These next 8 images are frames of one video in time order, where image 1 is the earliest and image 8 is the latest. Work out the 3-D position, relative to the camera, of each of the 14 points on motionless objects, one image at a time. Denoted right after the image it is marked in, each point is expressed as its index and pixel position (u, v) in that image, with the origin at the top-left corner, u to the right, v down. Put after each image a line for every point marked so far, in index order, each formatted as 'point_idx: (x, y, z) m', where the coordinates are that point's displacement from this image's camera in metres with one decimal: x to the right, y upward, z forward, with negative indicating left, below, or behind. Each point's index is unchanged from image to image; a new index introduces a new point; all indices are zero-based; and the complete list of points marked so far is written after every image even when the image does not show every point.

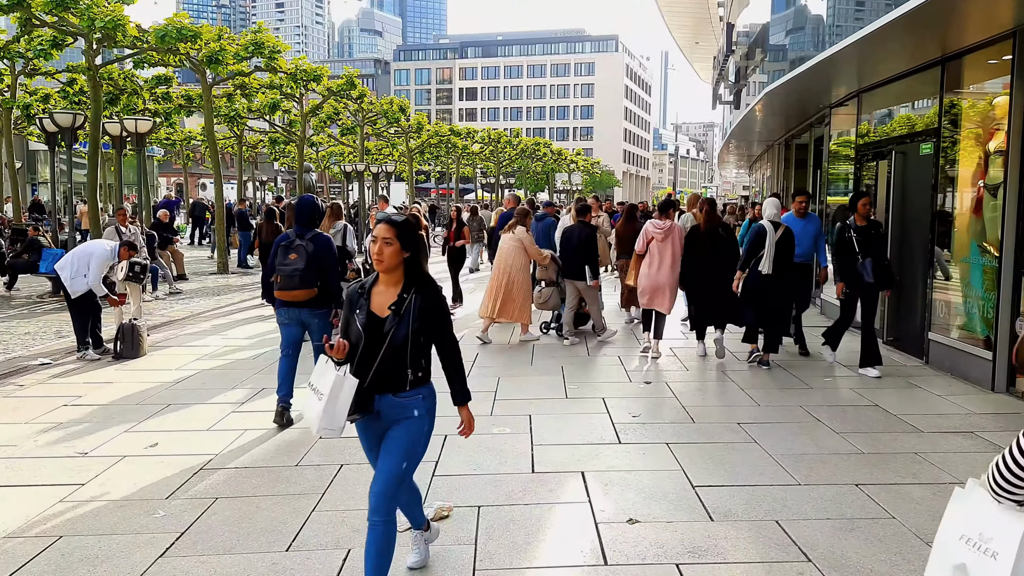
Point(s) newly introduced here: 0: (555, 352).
0: (+0.5, -0.7, +8.7) m
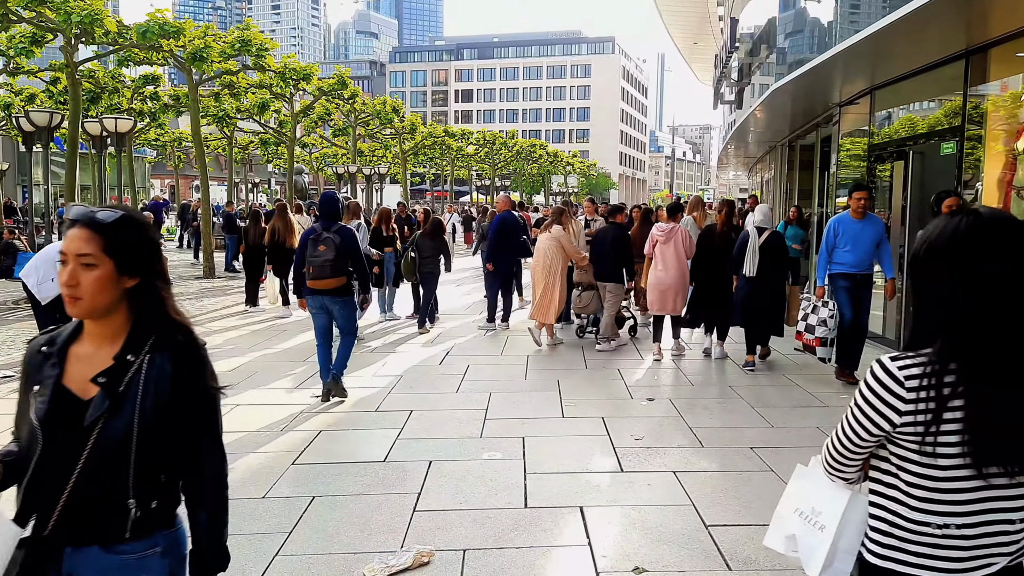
0: (+0.4, -0.8, +8.2) m
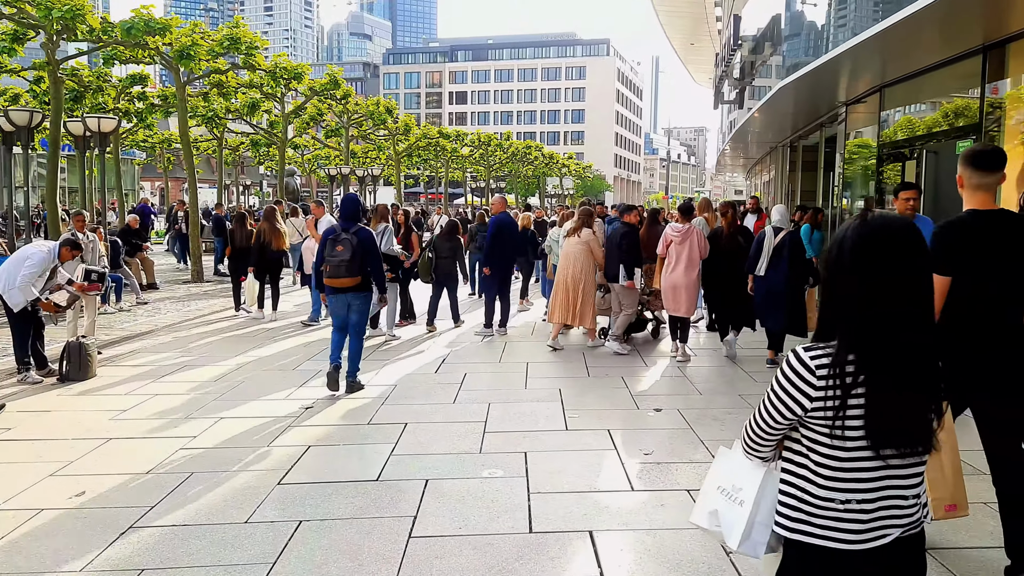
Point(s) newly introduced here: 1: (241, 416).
0: (+0.4, -0.8, +7.9) m
1: (-2.3, -1.1, +6.4) m
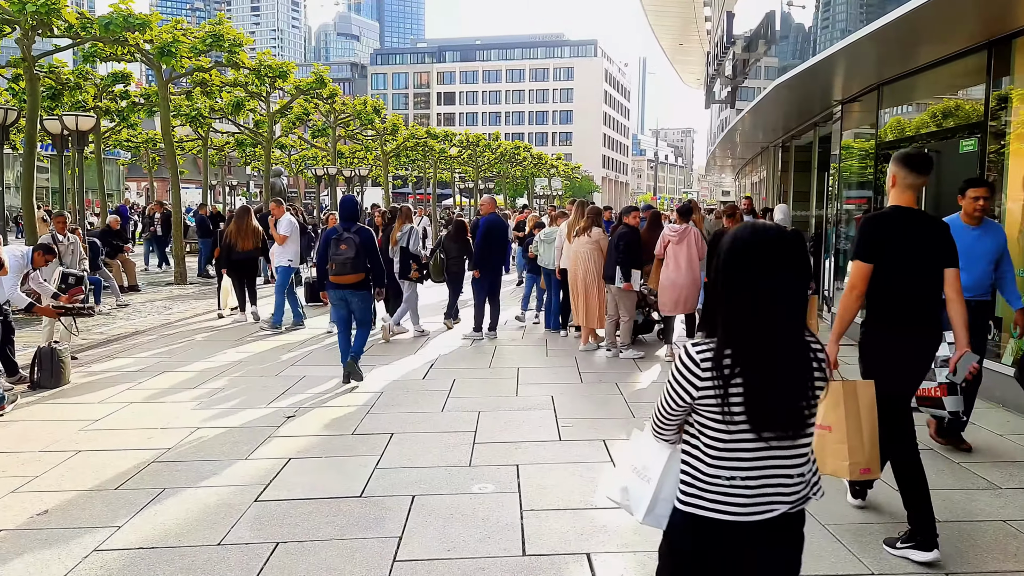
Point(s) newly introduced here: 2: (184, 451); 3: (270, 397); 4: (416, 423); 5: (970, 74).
0: (+0.3, -0.9, +7.6) m
1: (-2.3, -1.1, +6.1) m
2: (-2.4, -1.2, +5.6) m
3: (-2.2, -1.0, +7.0) m
4: (-0.8, -1.1, +6.1) m
5: (+4.8, +2.3, +8.2) m
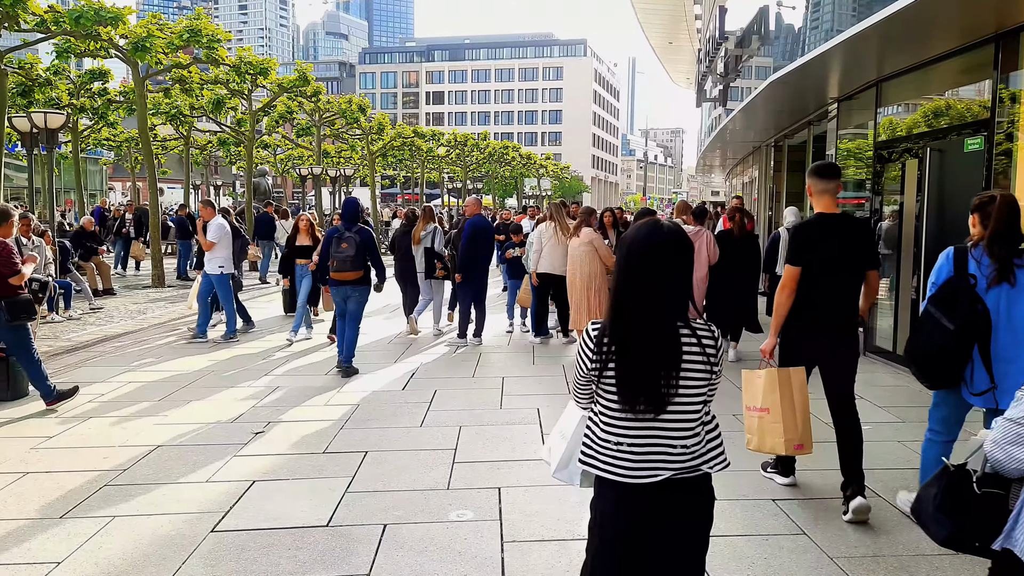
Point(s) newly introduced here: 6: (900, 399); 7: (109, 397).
0: (+0.2, -0.9, +7.2) m
1: (-2.5, -1.2, +5.7) m
2: (-2.5, -1.2, +5.2) m
3: (-2.3, -1.0, +6.6) m
4: (-0.9, -1.1, +5.7) m
5: (+4.6, +2.2, +7.9) m
6: (+3.4, -1.0, +6.7) m
7: (-3.7, -1.0, +7.1) m
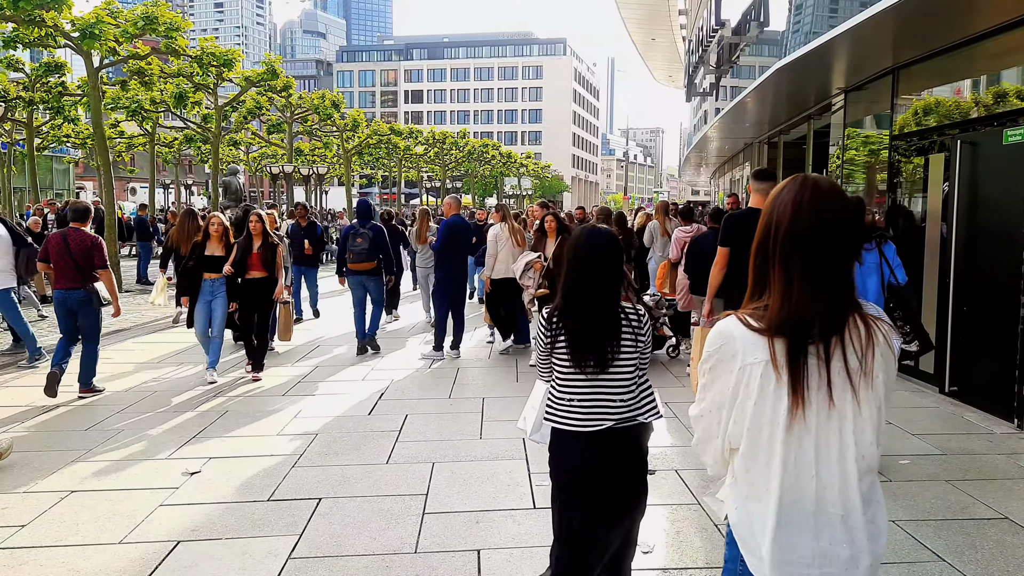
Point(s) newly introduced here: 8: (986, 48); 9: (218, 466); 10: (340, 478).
0: (0.0, -1.0, +6.4) m
1: (-2.6, -1.2, +4.8) m
2: (-2.6, -1.3, +4.3) m
3: (-2.5, -1.1, +5.7) m
4: (-1.0, -1.2, +4.8) m
5: (+4.5, +2.1, +7.1) m
6: (+3.2, -1.0, +5.9) m
7: (-3.8, -1.1, +6.1) m
8: (+4.5, +2.2, +6.6) m
9: (-2.0, -1.2, +5.2) m
10: (-1.1, -1.2, +4.9) m
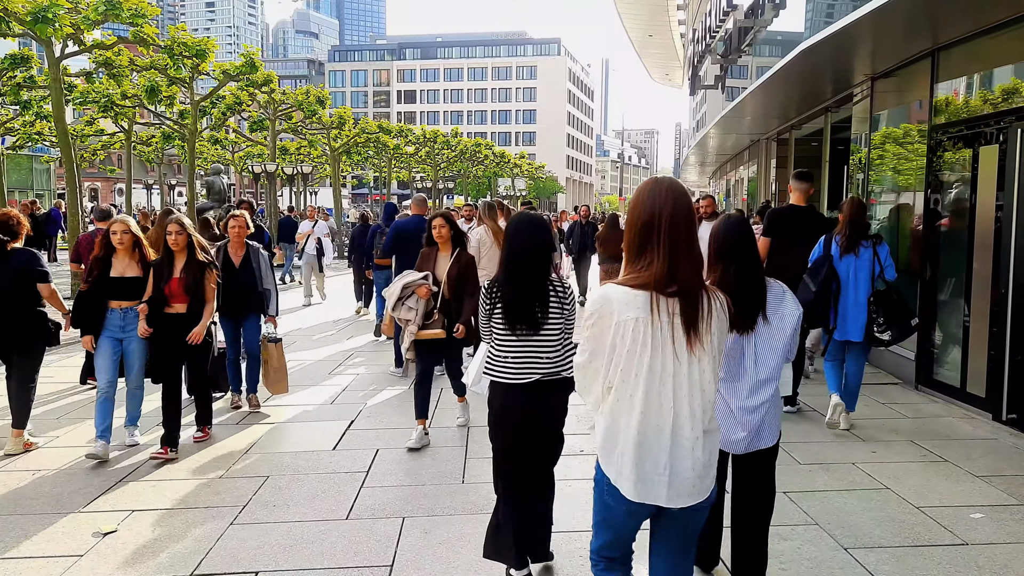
0: (-0.1, -1.1, +5.5) m
1: (-2.6, -1.3, +3.9) m
2: (-2.6, -1.4, +3.3) m
3: (-2.6, -1.2, +4.8) m
4: (-1.1, -1.3, +3.9) m
5: (+4.4, +2.1, +6.2) m
6: (+3.2, -1.1, +5.0) m
7: (-3.9, -1.2, +5.1) m
8: (+4.4, +2.1, +5.7) m
9: (-2.1, -1.3, +4.2) m
10: (-1.2, -1.3, +4.0) m
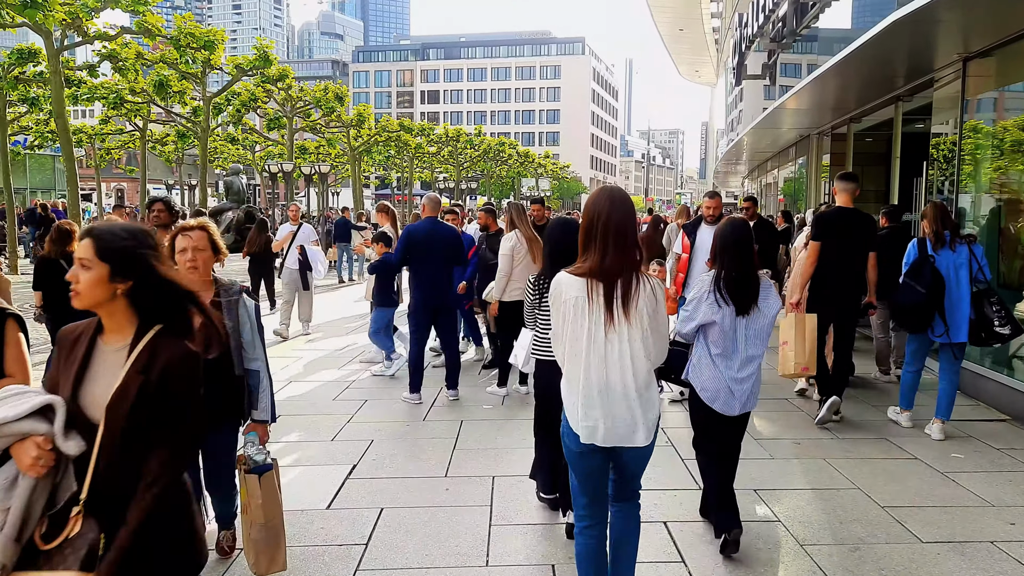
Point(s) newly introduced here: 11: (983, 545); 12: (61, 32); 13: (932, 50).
0: (+0.1, -1.2, +4.4) m
1: (-2.5, -1.5, +2.9) m
2: (-2.5, -1.5, +2.3) m
3: (-2.4, -1.3, +3.8) m
4: (-0.9, -1.4, +2.9) m
5: (+4.6, +1.9, +5.0) m
6: (+3.3, -1.3, +3.9) m
7: (-3.7, -1.3, +4.2) m
8: (+4.6, +2.0, +4.5) m
9: (-1.9, -1.4, +3.2) m
10: (-1.0, -1.4, +2.9) m
11: (+2.3, -1.3, +3.8) m
12: (-7.2, +4.0, +12.3) m
13: (+4.3, +2.5, +8.1) m
